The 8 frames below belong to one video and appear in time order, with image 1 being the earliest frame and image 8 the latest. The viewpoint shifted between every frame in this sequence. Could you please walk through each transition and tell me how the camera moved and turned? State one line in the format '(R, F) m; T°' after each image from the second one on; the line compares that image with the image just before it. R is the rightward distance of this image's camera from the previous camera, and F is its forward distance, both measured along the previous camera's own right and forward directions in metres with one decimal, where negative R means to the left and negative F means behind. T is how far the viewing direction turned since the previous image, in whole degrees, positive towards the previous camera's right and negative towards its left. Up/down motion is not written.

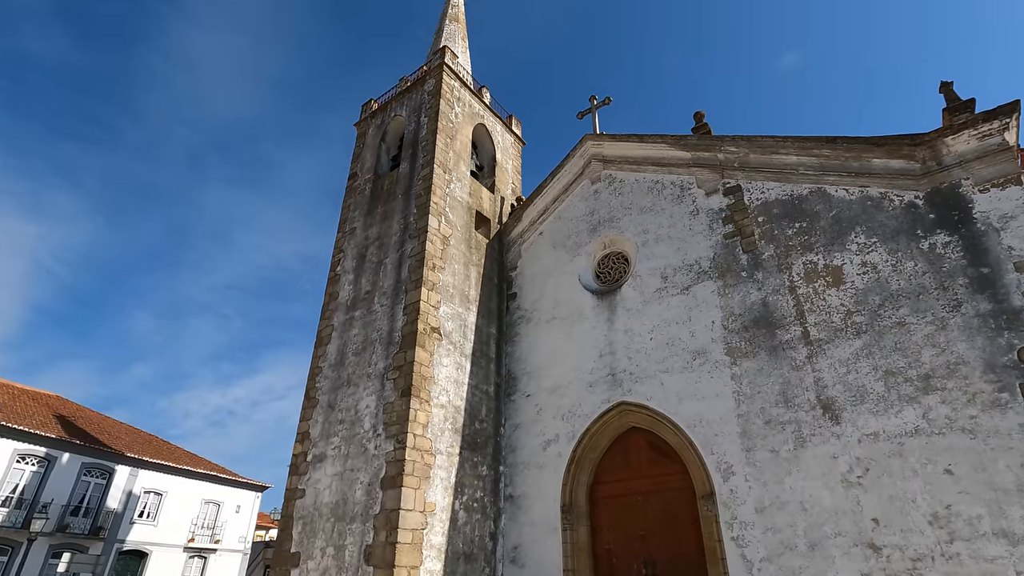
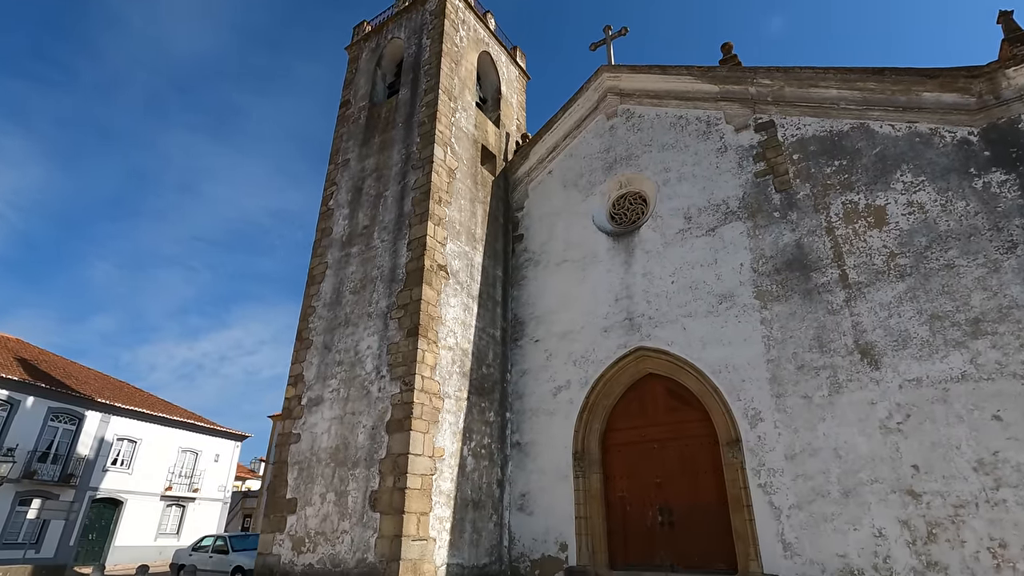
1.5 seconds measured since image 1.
(-0.6, +0.6) m; +3°
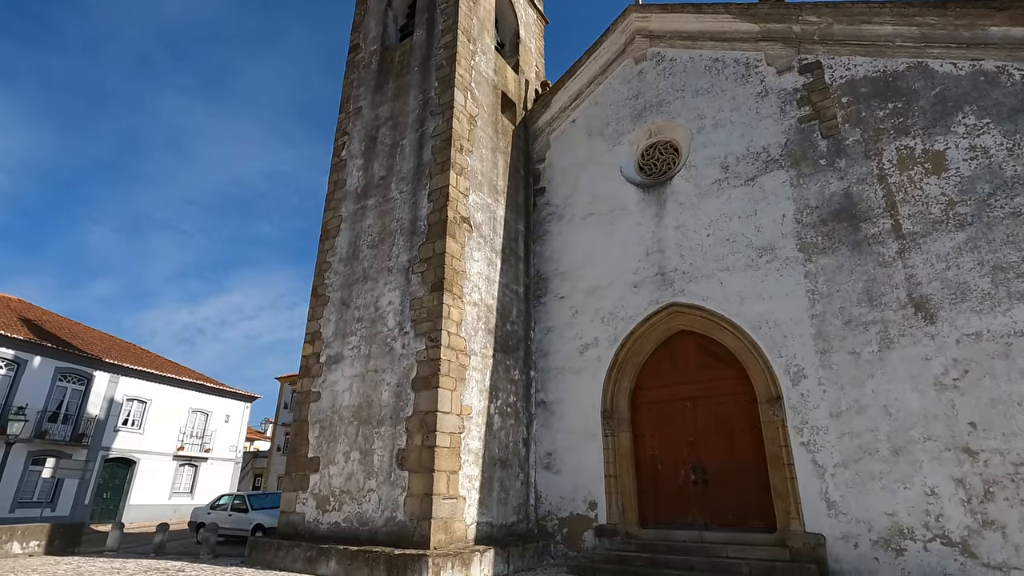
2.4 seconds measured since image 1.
(-0.4, +0.3) m; 0°
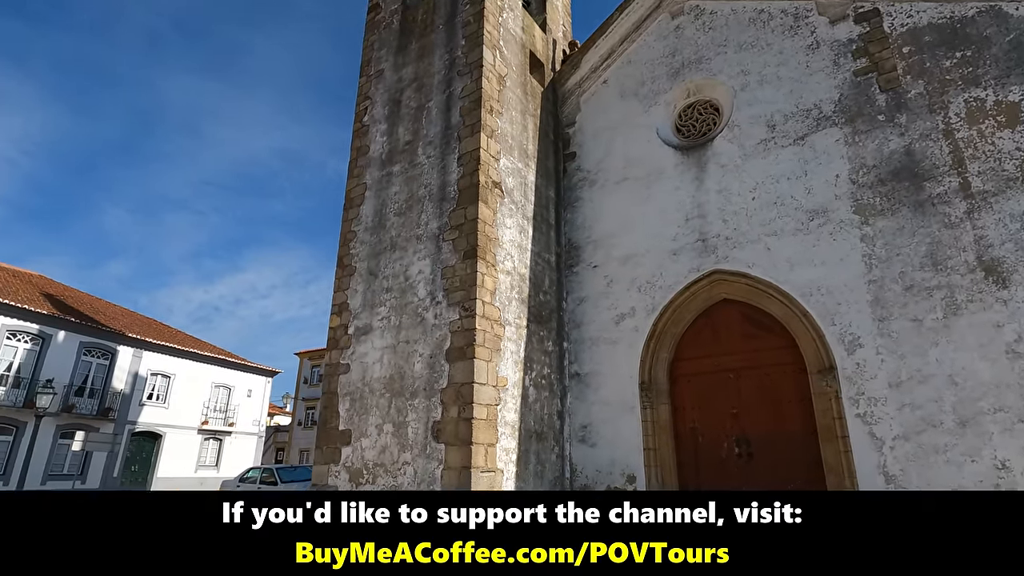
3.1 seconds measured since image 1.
(-0.3, +0.3) m; -1°
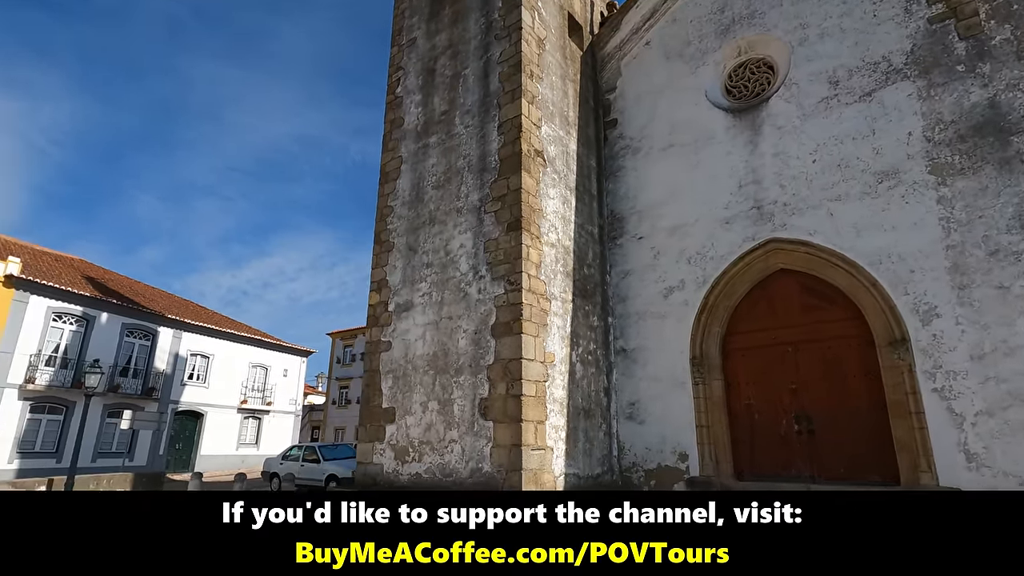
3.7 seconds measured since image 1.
(-0.3, +0.2) m; -2°
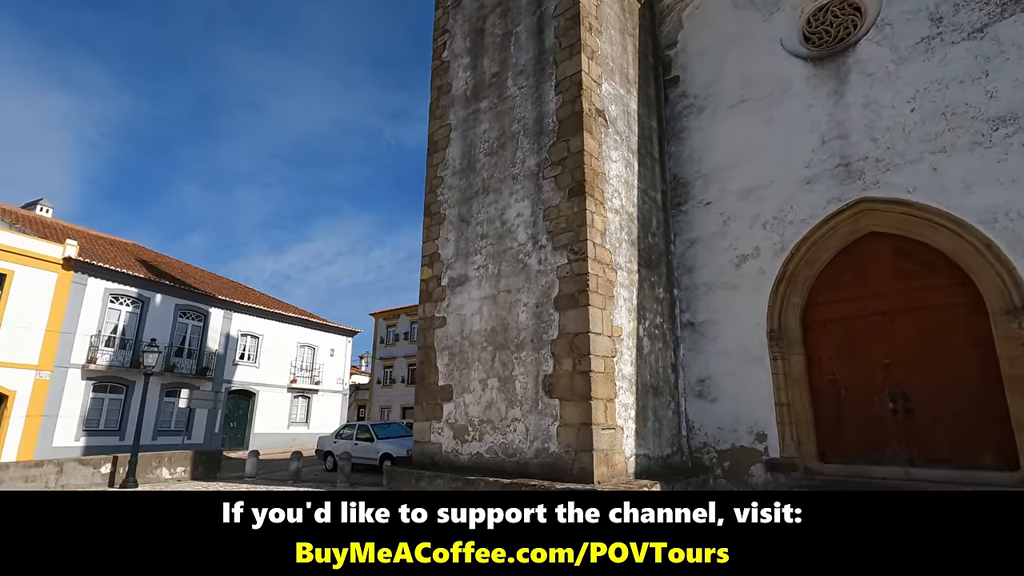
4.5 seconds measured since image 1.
(-0.3, +0.4) m; -4°
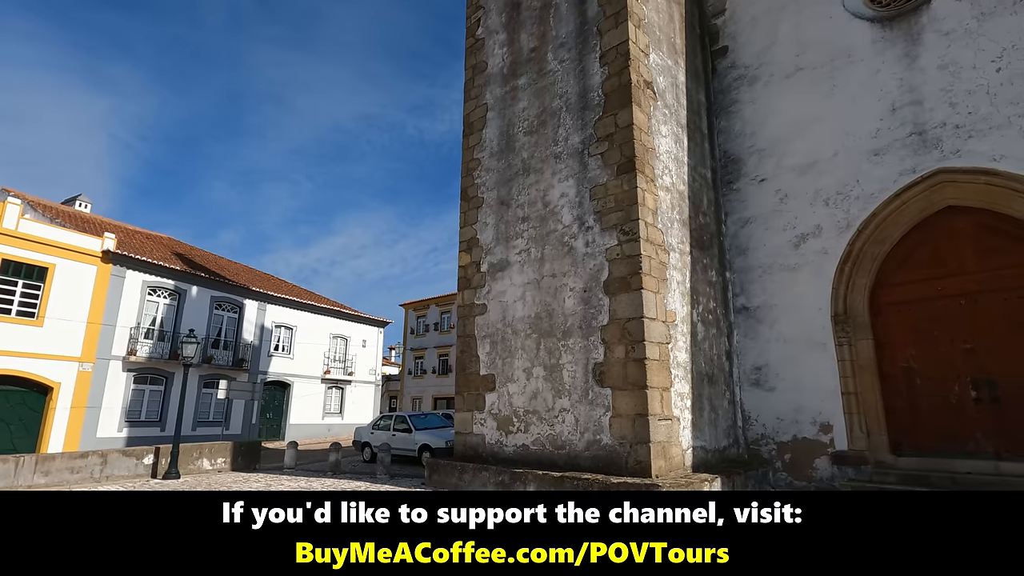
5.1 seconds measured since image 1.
(-0.2, +0.3) m; -3°
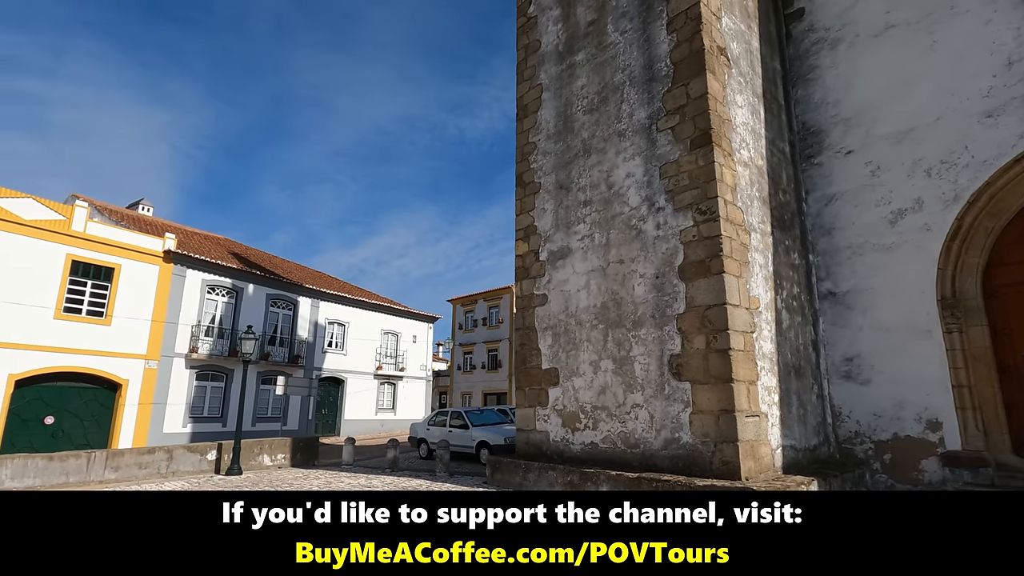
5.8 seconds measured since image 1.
(-0.2, +0.3) m; -5°
